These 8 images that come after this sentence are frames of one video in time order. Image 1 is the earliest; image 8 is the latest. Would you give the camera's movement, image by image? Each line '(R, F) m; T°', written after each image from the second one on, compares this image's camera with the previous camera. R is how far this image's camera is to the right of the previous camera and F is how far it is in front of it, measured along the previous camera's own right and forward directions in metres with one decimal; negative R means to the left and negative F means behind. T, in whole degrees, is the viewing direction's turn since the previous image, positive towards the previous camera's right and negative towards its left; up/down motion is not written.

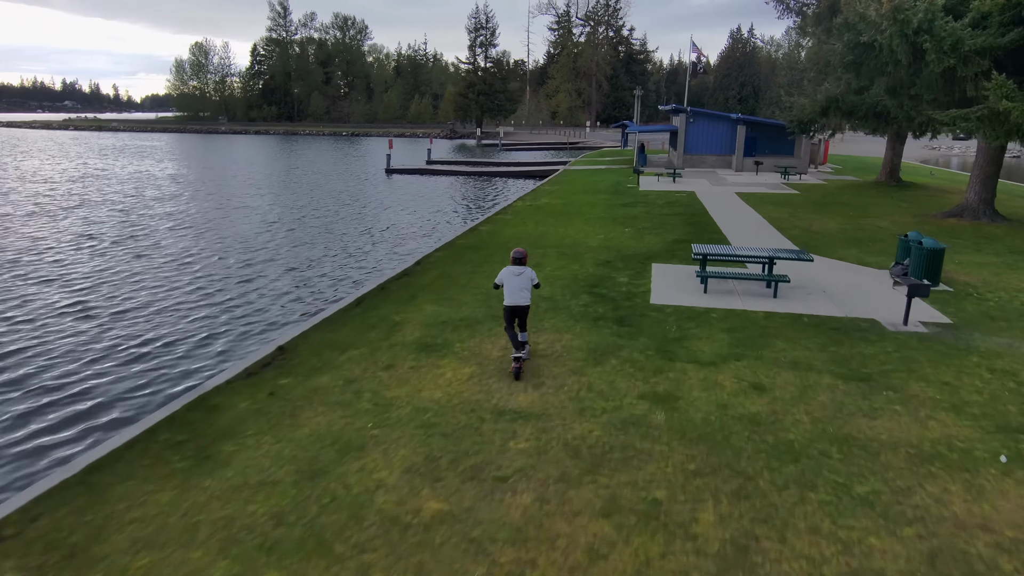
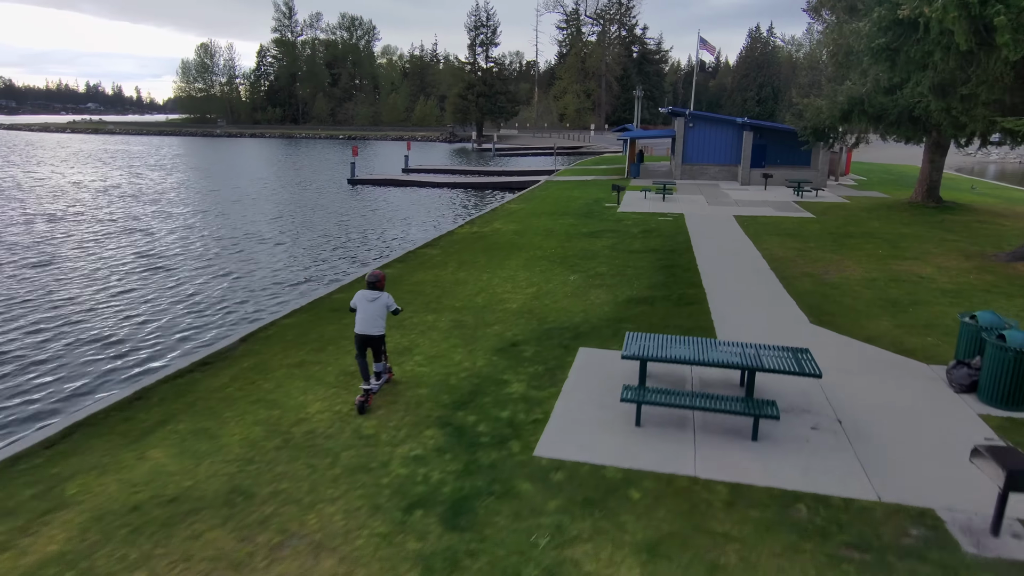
(+2.4, +4.8) m; -2°
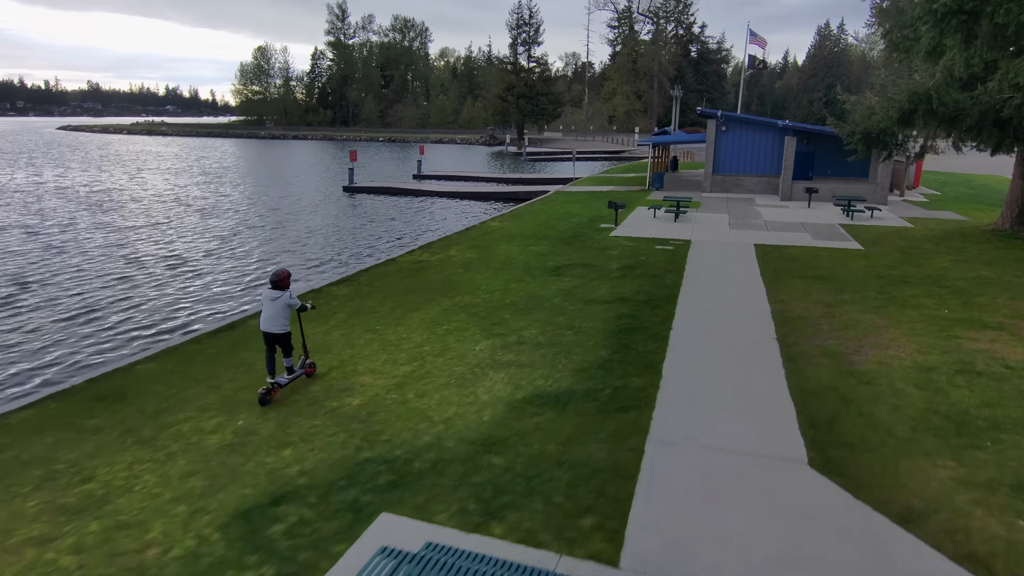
(+2.6, +4.1) m; -5°
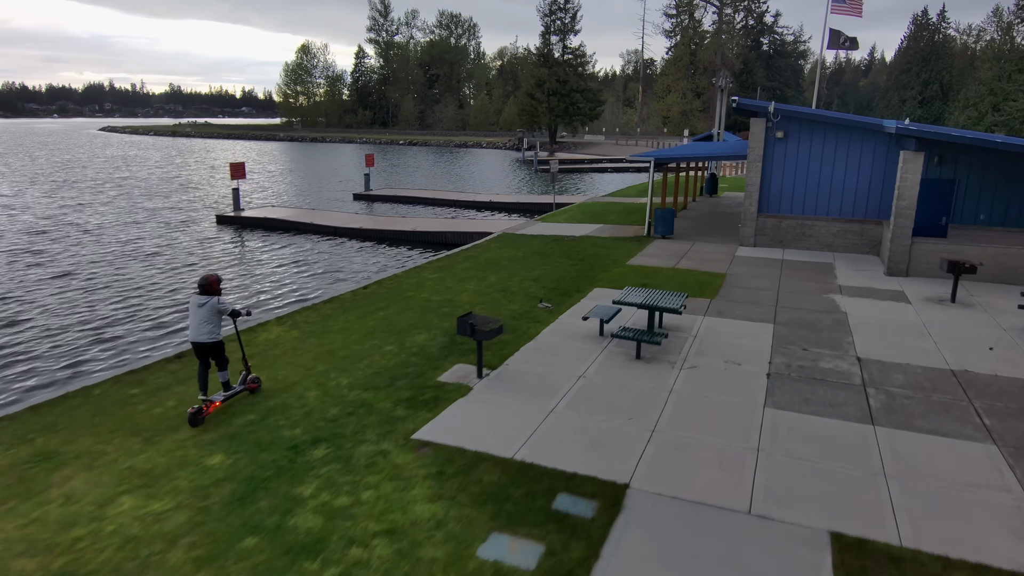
(+4.3, +11.7) m; -6°
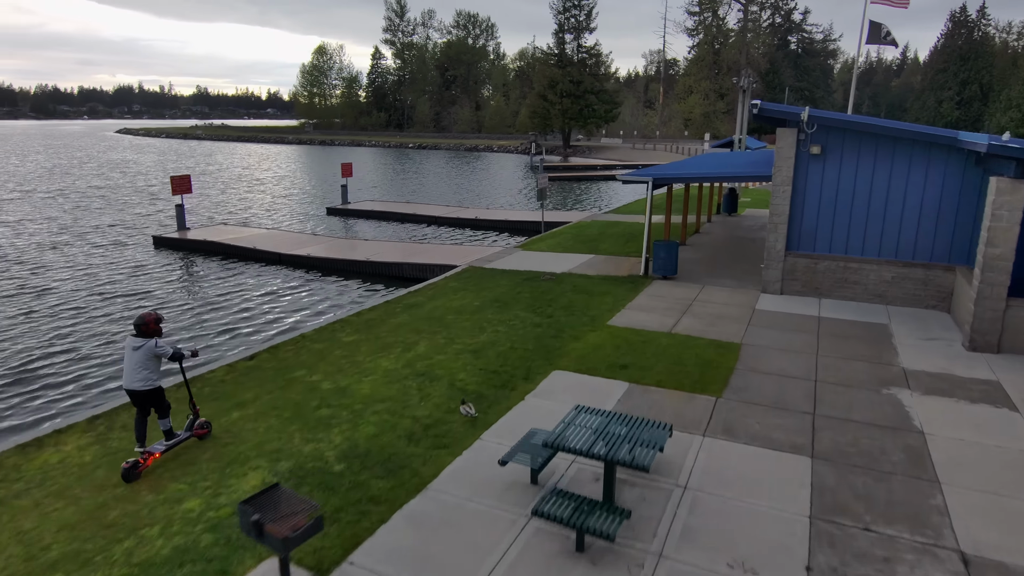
(+1.3, +3.6) m; -2°
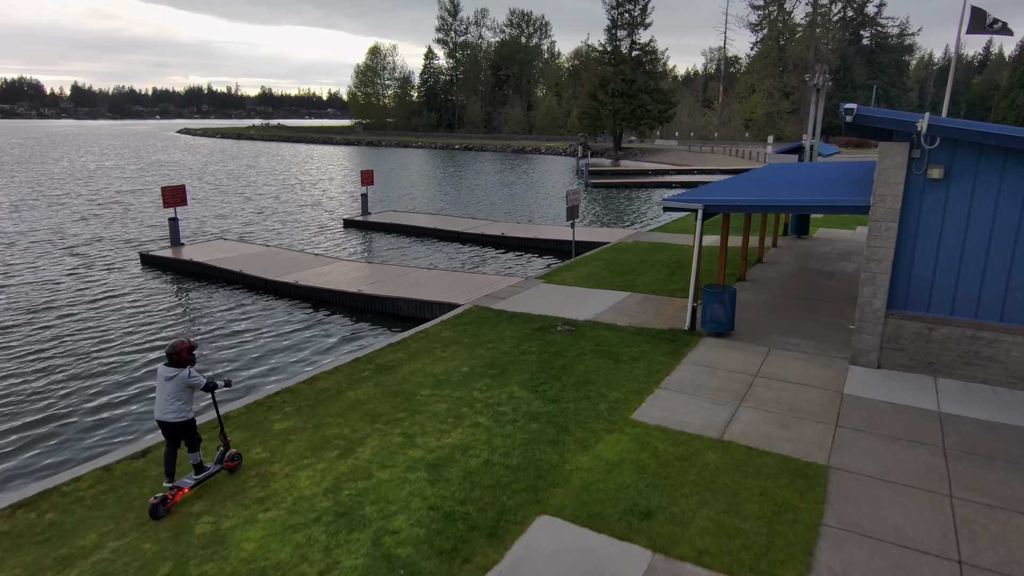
(+0.7, +3.0) m; -5°
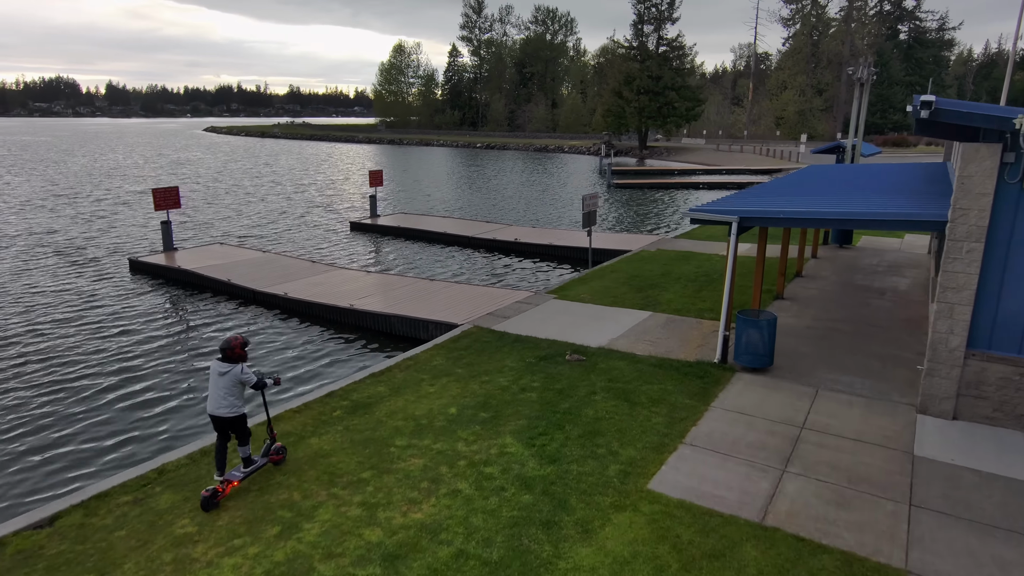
(+0.3, +1.5) m; -2°
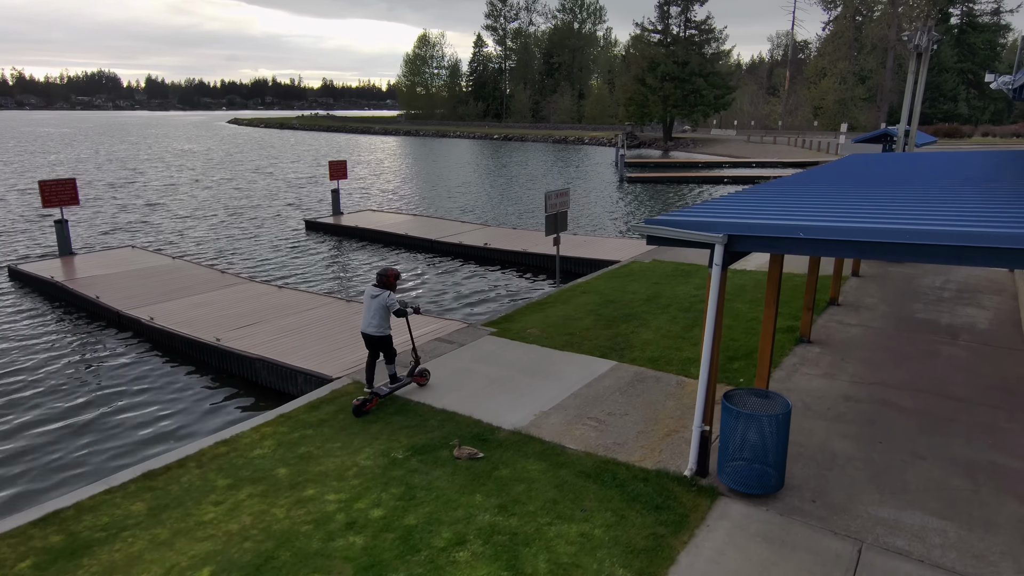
(+1.6, +3.6) m; -3°
